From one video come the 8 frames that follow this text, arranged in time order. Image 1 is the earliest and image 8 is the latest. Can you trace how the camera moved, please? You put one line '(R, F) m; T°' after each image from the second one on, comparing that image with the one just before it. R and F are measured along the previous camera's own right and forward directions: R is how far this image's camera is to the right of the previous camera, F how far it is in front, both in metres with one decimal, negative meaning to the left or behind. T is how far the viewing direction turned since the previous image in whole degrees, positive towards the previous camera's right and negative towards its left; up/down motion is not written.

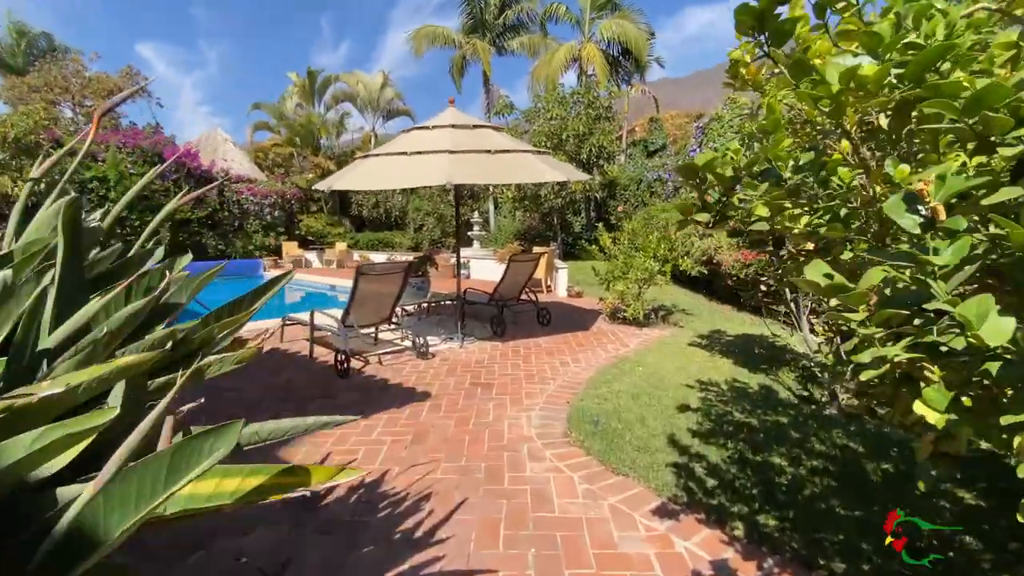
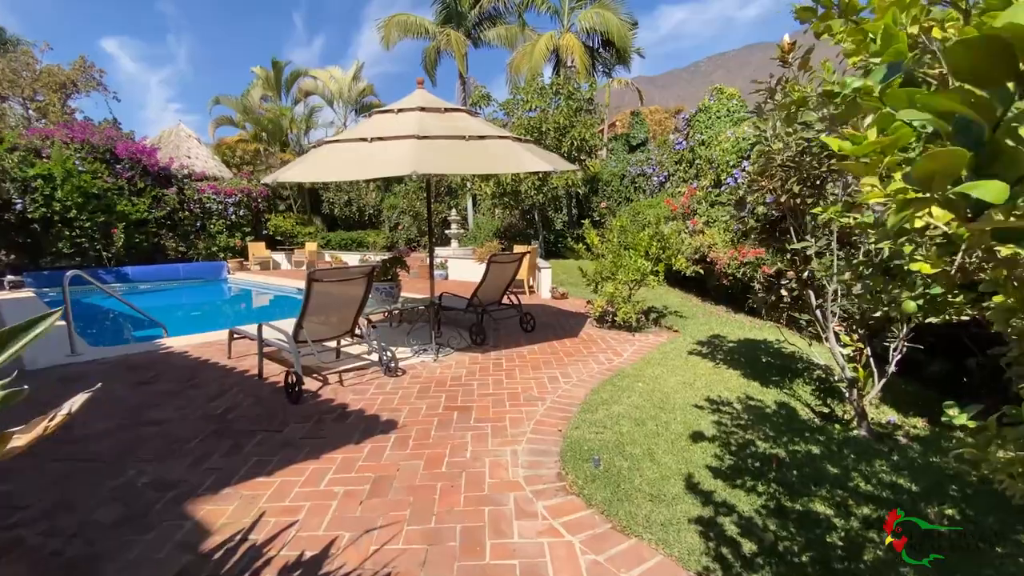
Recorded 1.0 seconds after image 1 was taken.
(0.0, +0.7) m; +2°
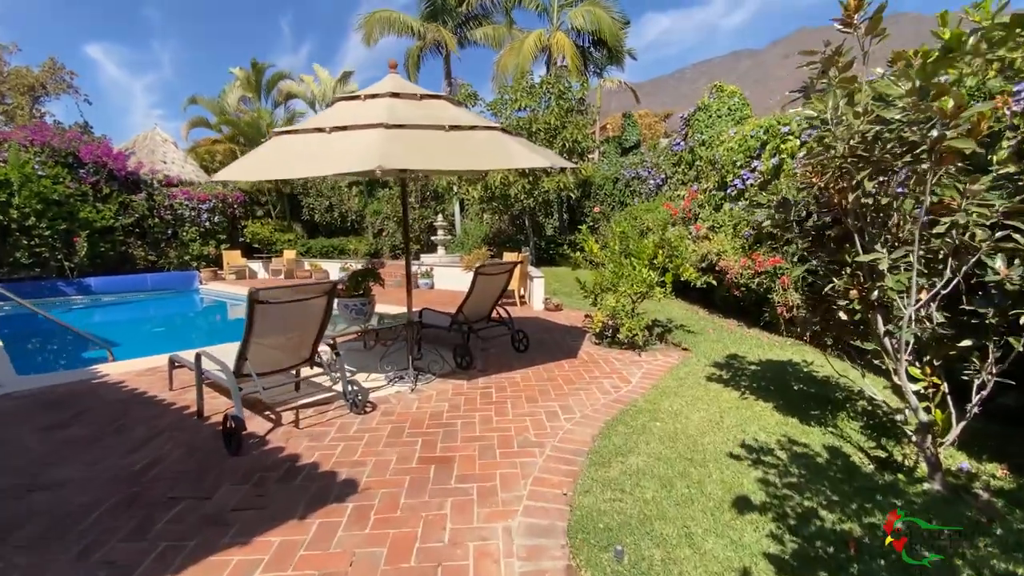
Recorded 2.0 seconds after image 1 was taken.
(0.0, +0.8) m; +1°
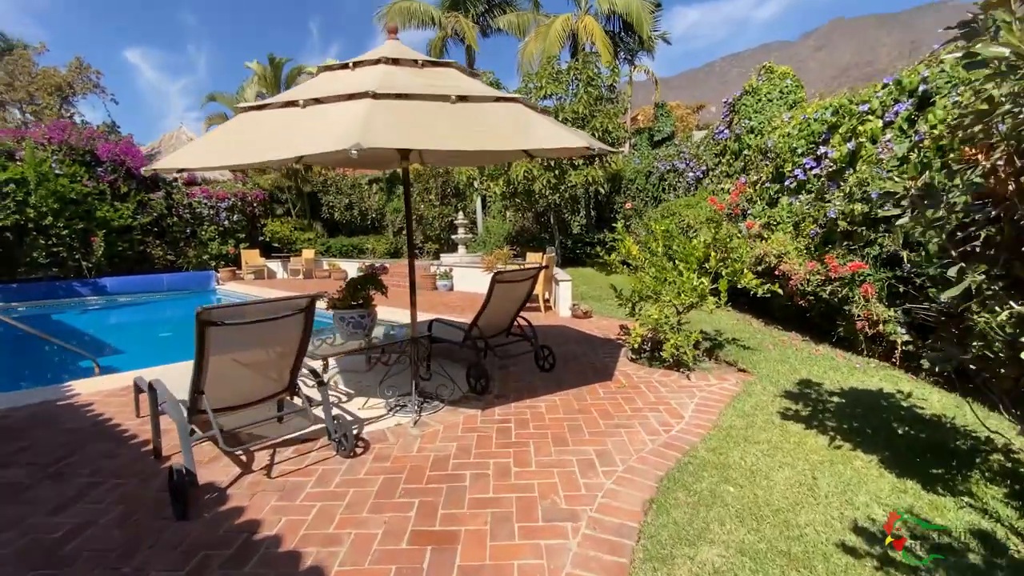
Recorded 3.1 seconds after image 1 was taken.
(0.0, +0.9) m; -3°
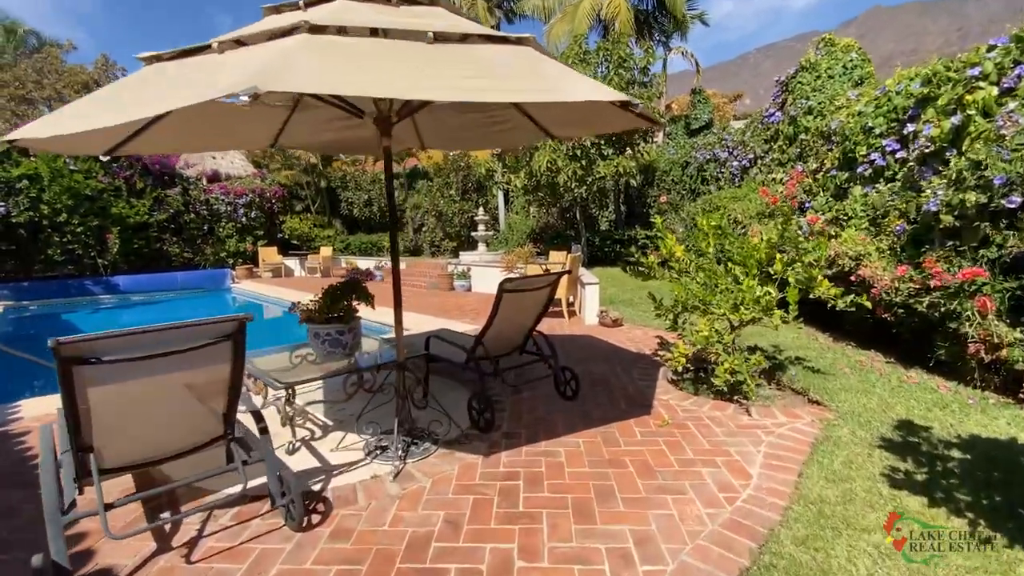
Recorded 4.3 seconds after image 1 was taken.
(+0.1, +1.0) m; -3°
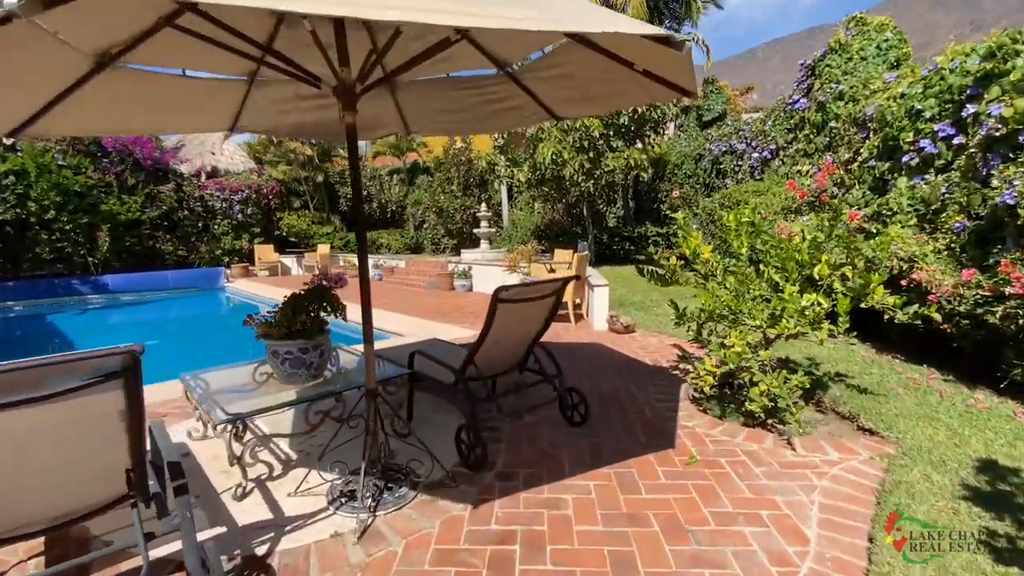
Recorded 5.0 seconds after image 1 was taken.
(+0.1, +0.6) m; -1°
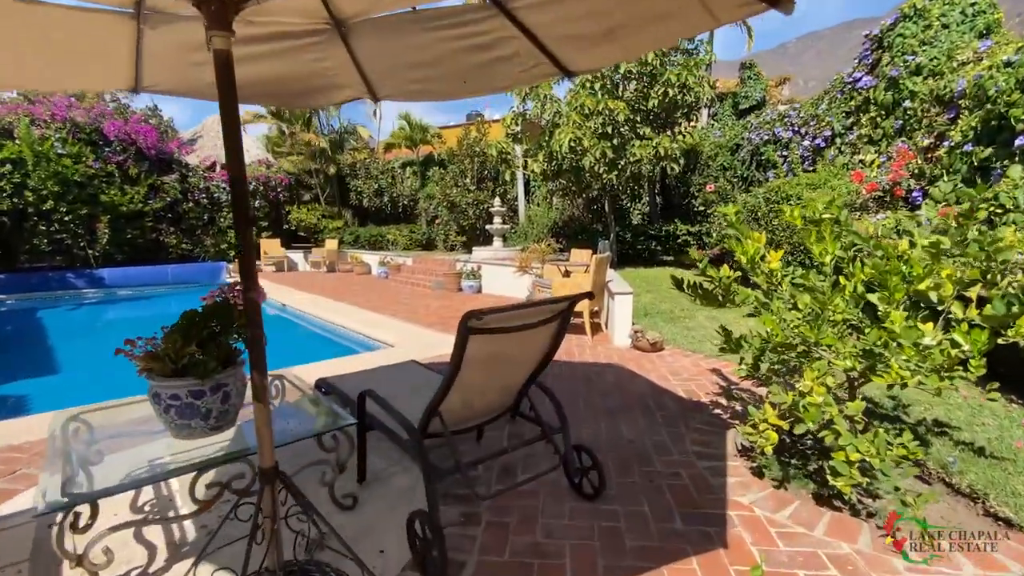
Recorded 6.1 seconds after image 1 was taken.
(+0.2, +1.0) m; -2°
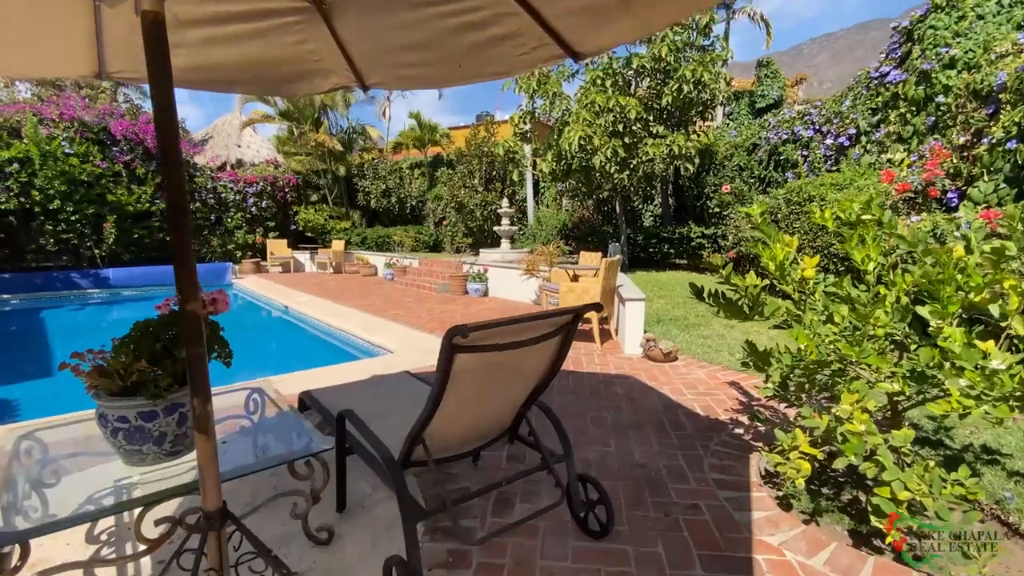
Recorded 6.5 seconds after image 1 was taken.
(+0.1, +0.3) m; -1°
